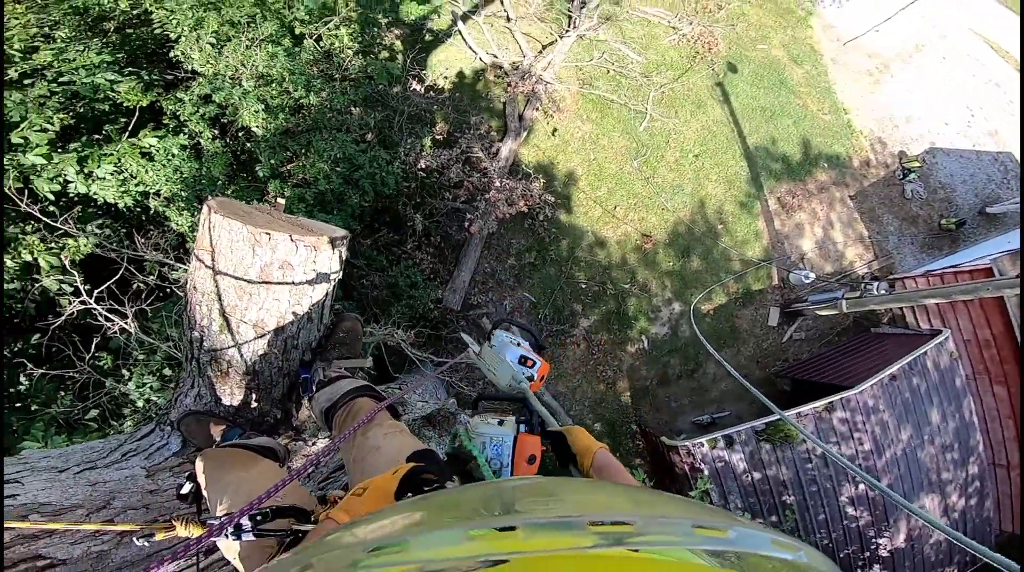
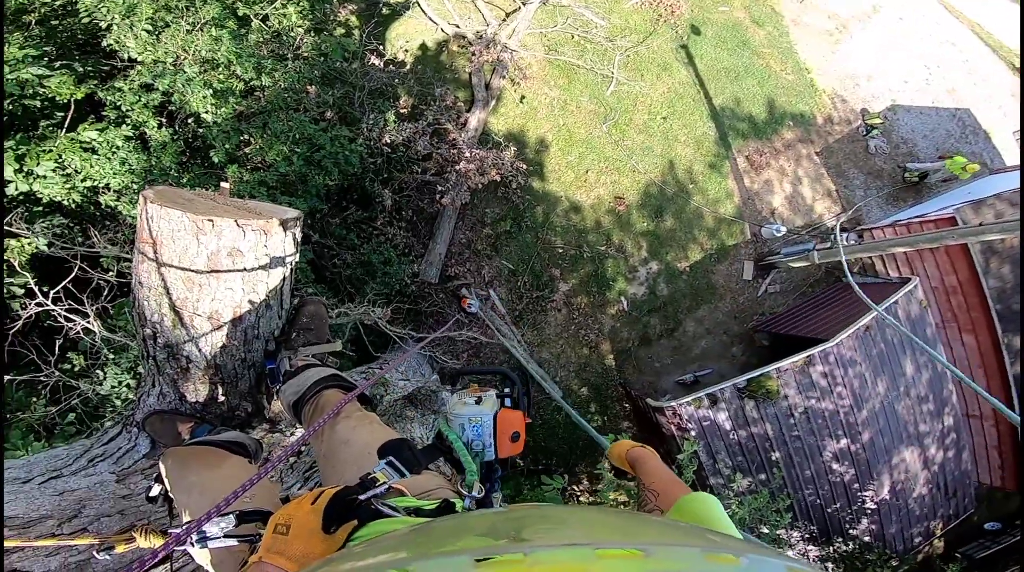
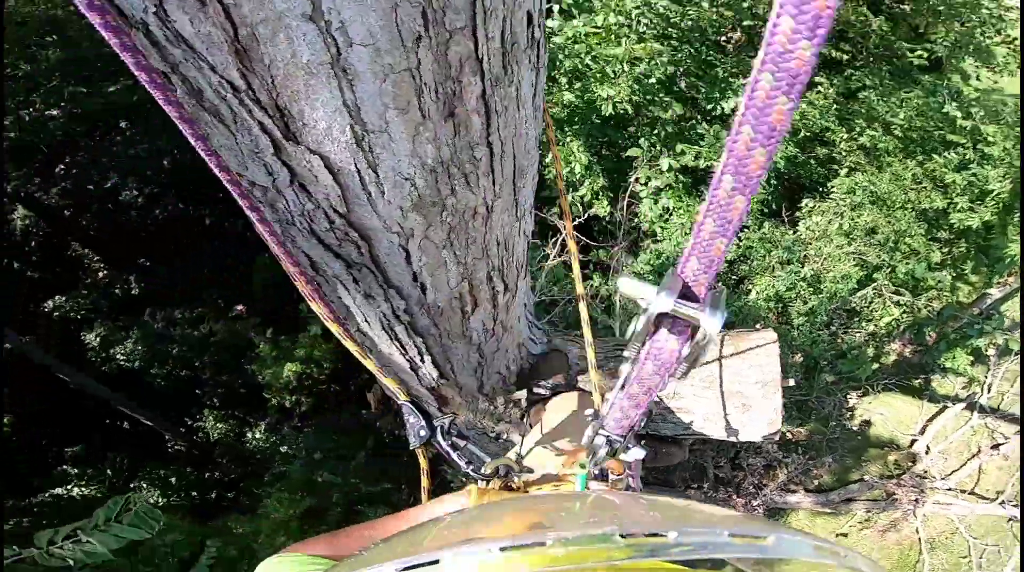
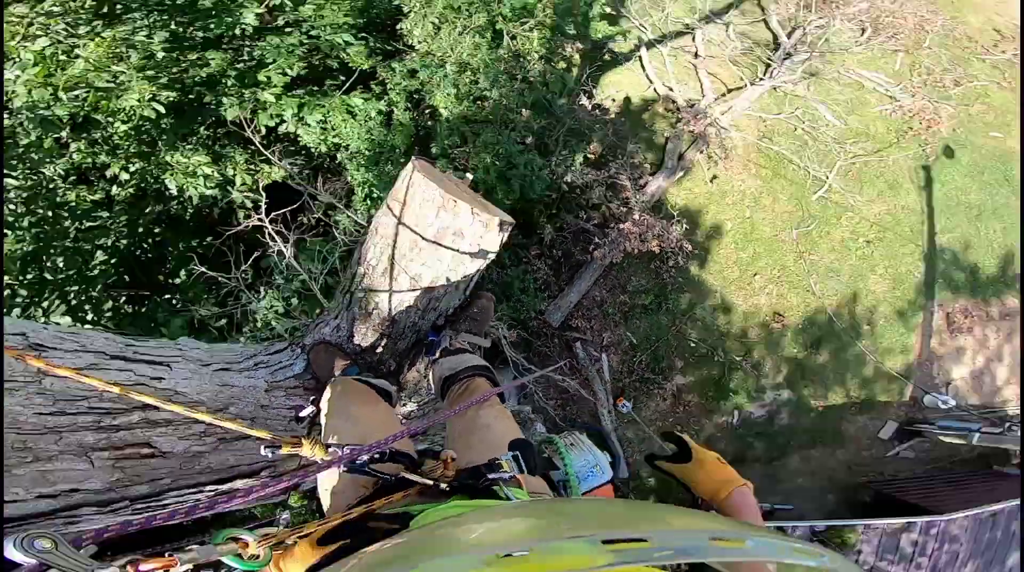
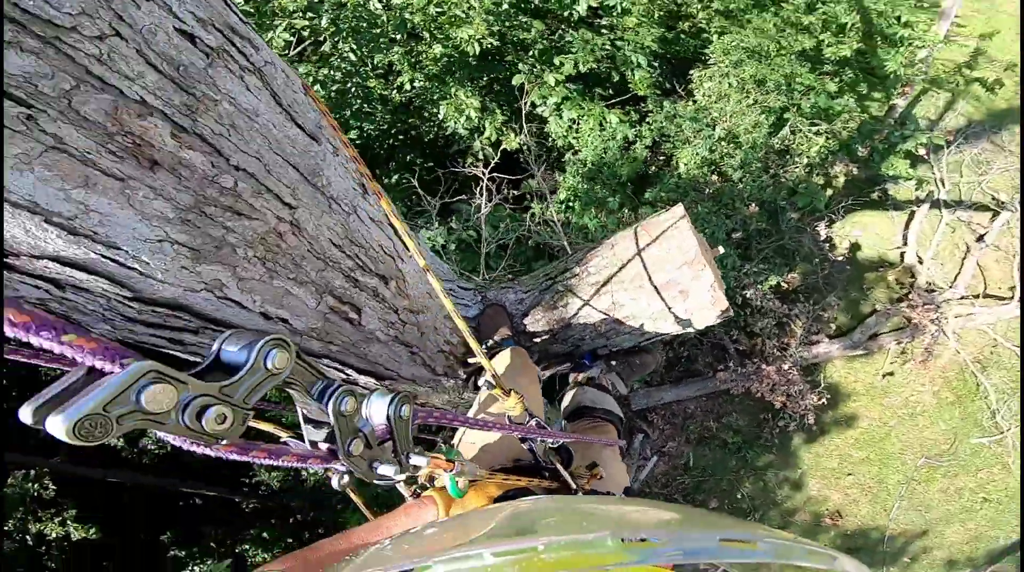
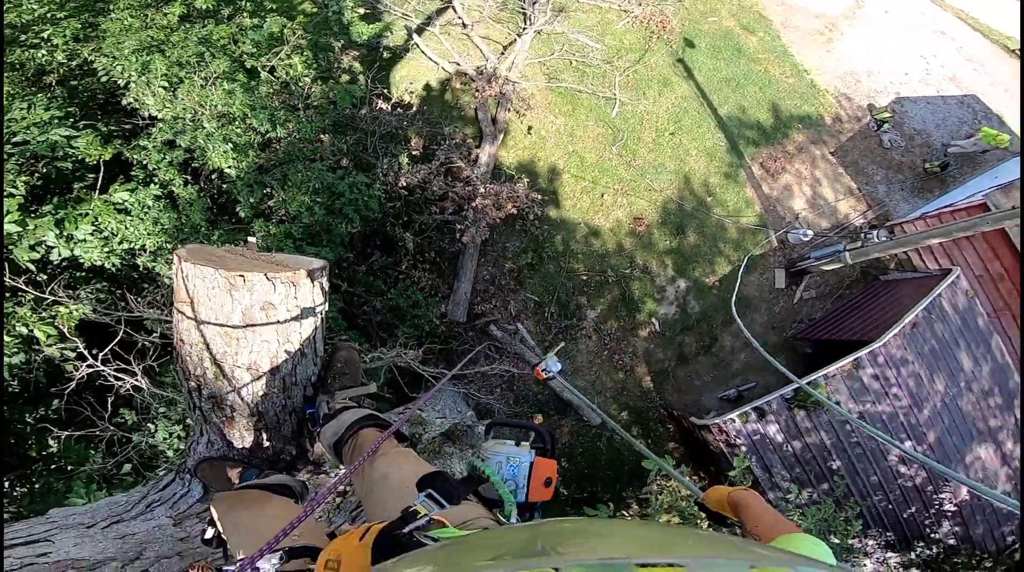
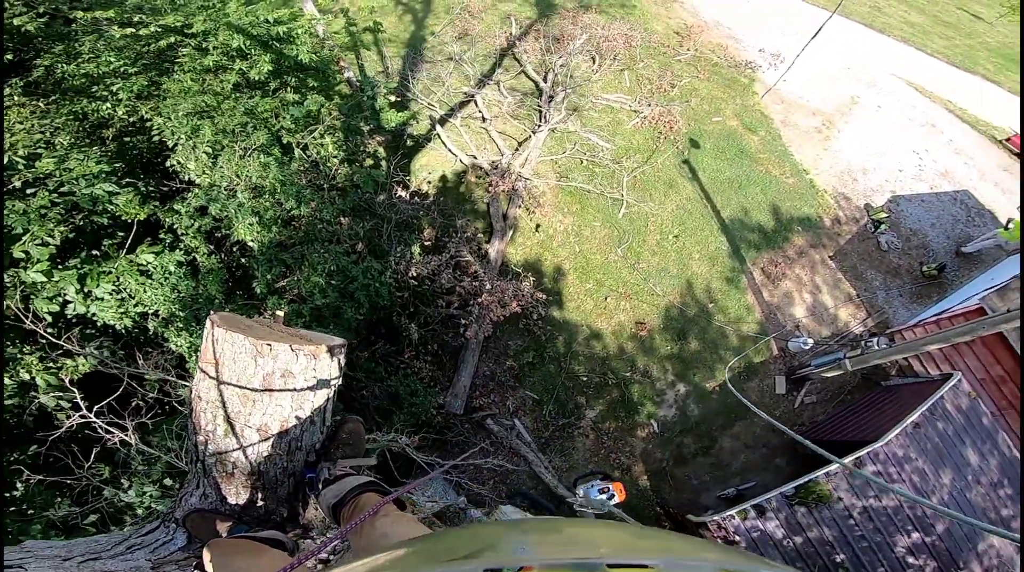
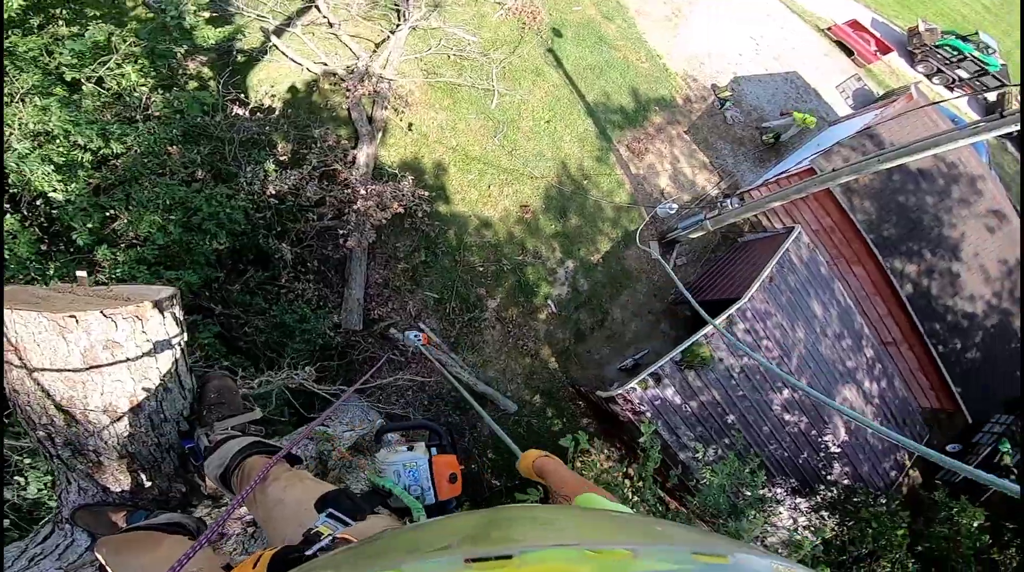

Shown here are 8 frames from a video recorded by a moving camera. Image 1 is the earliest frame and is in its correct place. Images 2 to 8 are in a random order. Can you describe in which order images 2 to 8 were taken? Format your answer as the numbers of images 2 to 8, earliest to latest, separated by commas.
7, 6, 8, 2, 4, 5, 3
